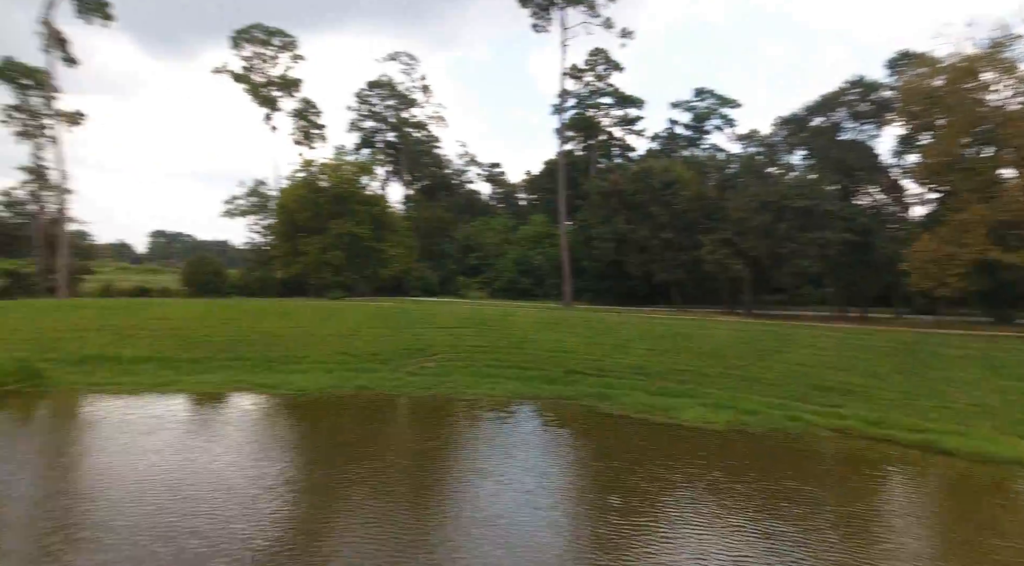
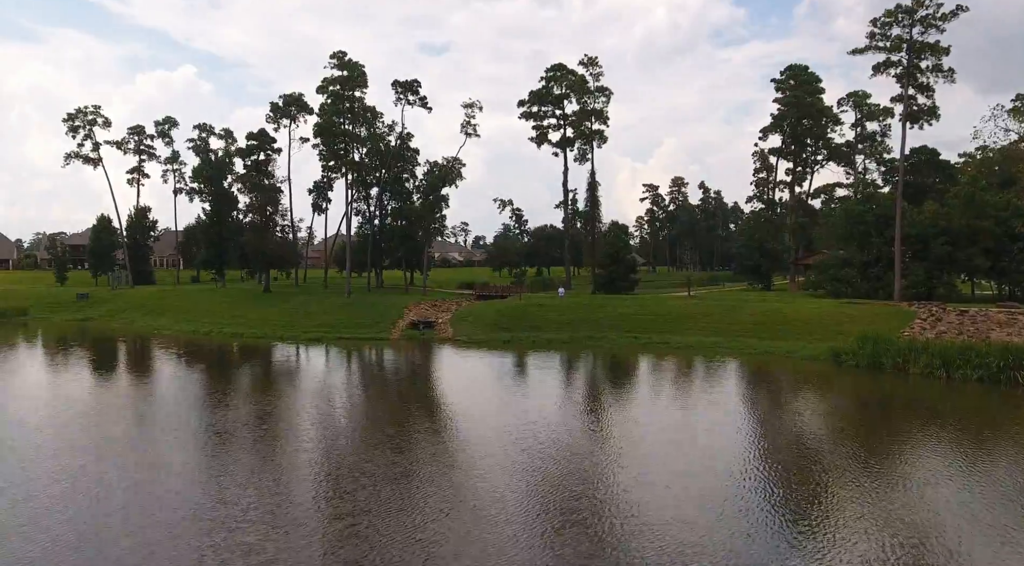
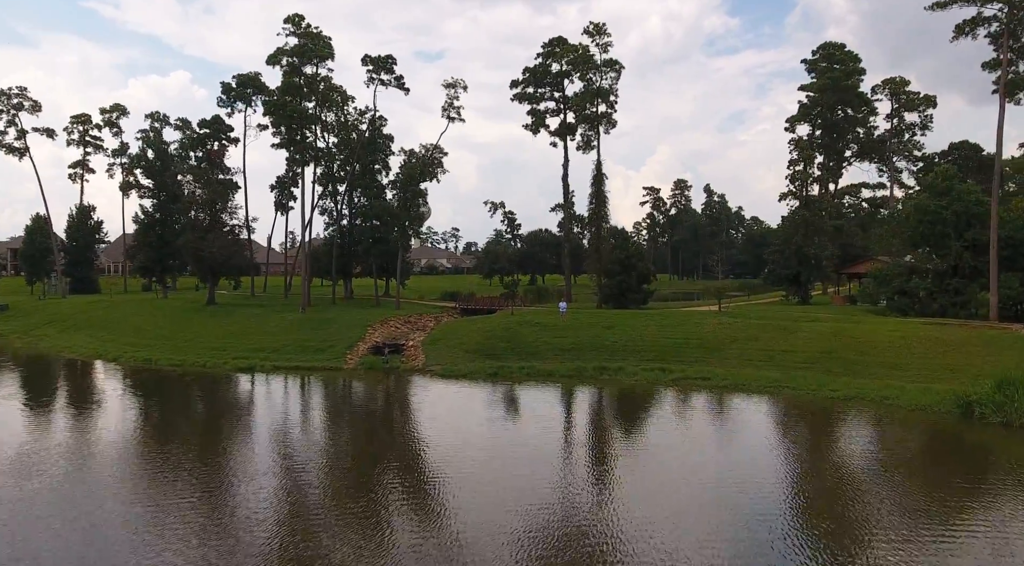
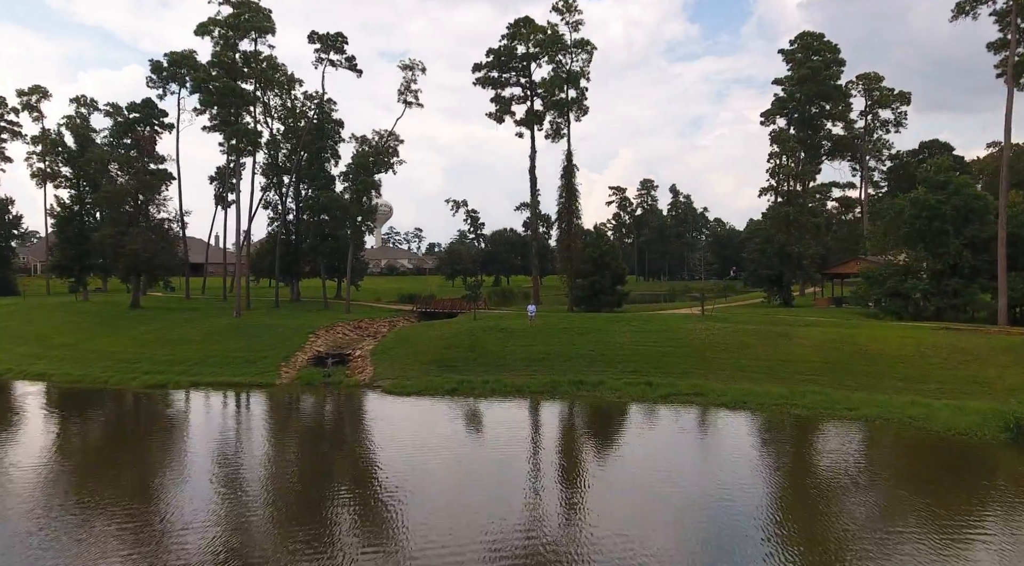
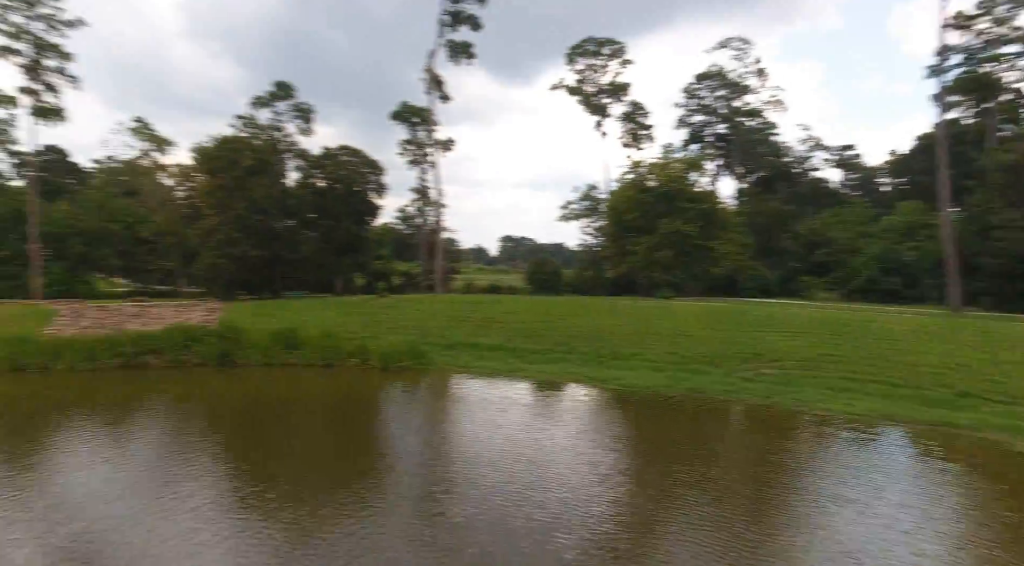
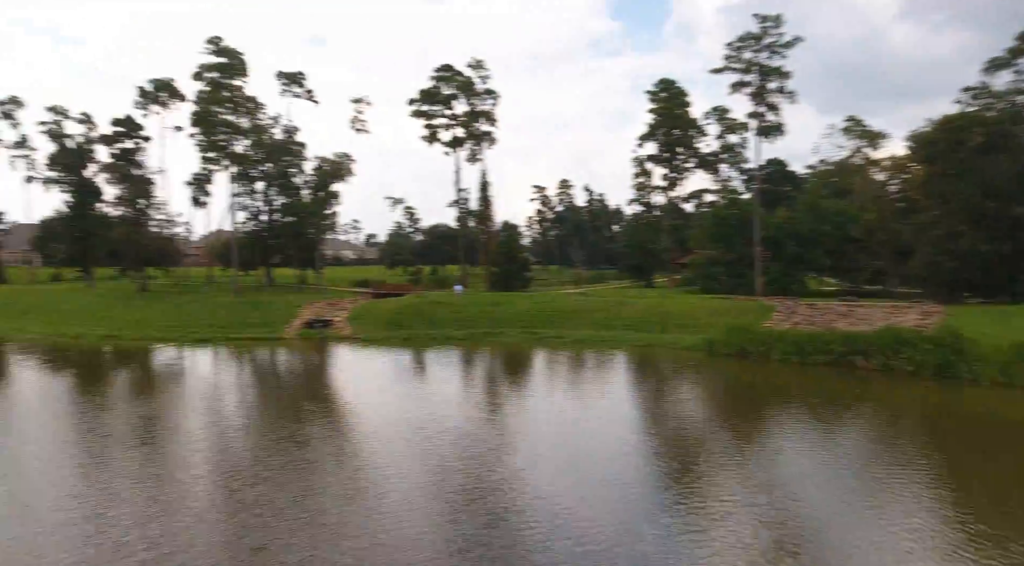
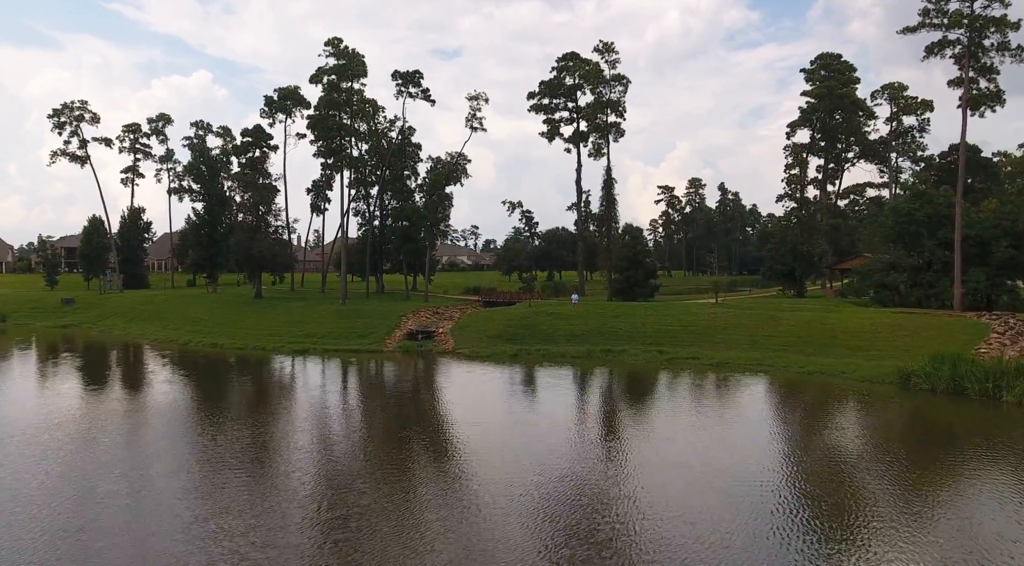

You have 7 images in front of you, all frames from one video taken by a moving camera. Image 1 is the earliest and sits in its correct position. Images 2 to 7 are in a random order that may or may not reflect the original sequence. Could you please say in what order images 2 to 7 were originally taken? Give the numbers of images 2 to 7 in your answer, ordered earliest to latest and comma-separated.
5, 6, 2, 7, 3, 4
